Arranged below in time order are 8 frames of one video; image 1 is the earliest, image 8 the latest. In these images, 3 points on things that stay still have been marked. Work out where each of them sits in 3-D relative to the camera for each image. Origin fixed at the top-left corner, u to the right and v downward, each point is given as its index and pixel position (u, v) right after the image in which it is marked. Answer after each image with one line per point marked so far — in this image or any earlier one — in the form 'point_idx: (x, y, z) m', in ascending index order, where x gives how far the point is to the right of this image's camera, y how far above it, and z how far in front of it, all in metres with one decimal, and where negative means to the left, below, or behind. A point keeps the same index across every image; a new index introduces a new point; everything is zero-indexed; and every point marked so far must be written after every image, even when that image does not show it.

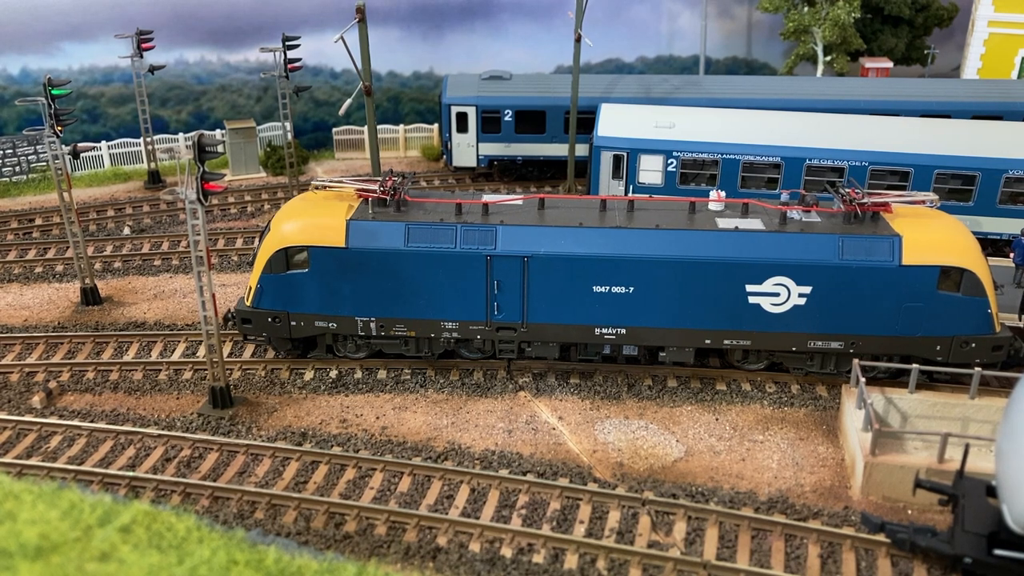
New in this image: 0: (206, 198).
0: (-4.5, +1.3, +13.0) m
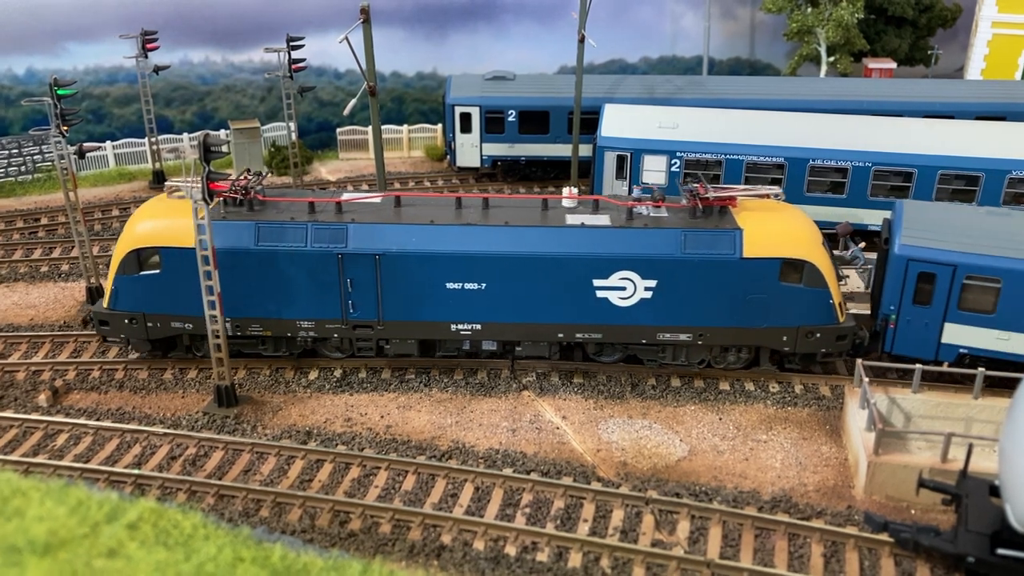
0: (-4.5, +1.3, +13.1) m
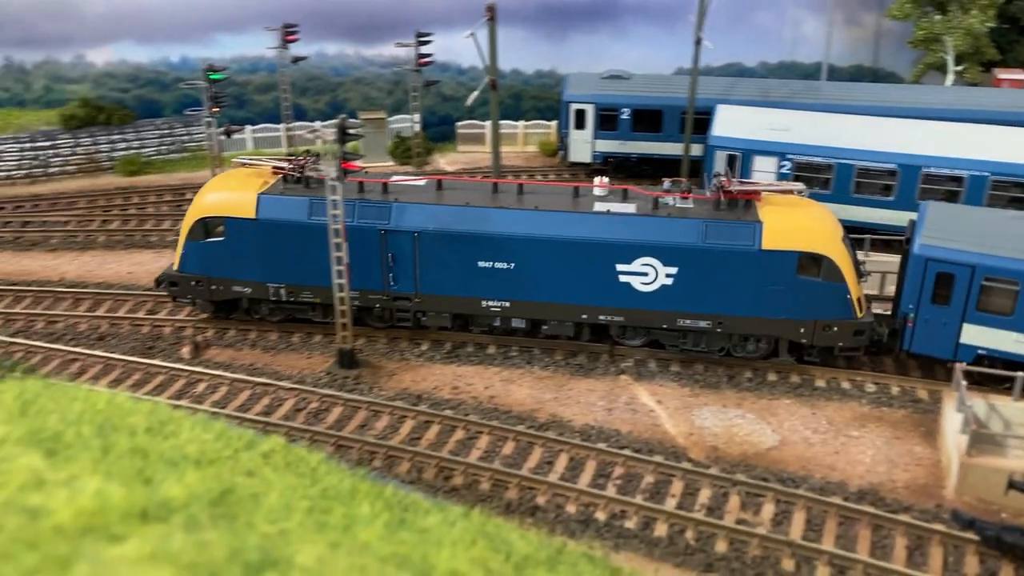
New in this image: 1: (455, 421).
0: (-2.7, +1.8, +14.3) m
1: (-0.9, -2.1, +14.1) m
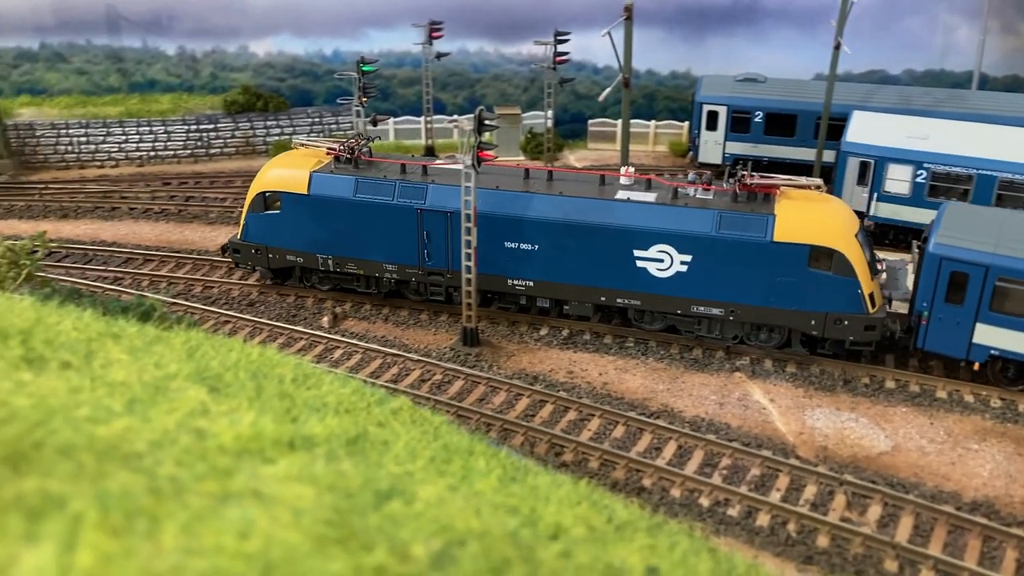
0: (-0.6, +2.1, +15.2) m
1: (+1.0, -1.9, +14.8) m
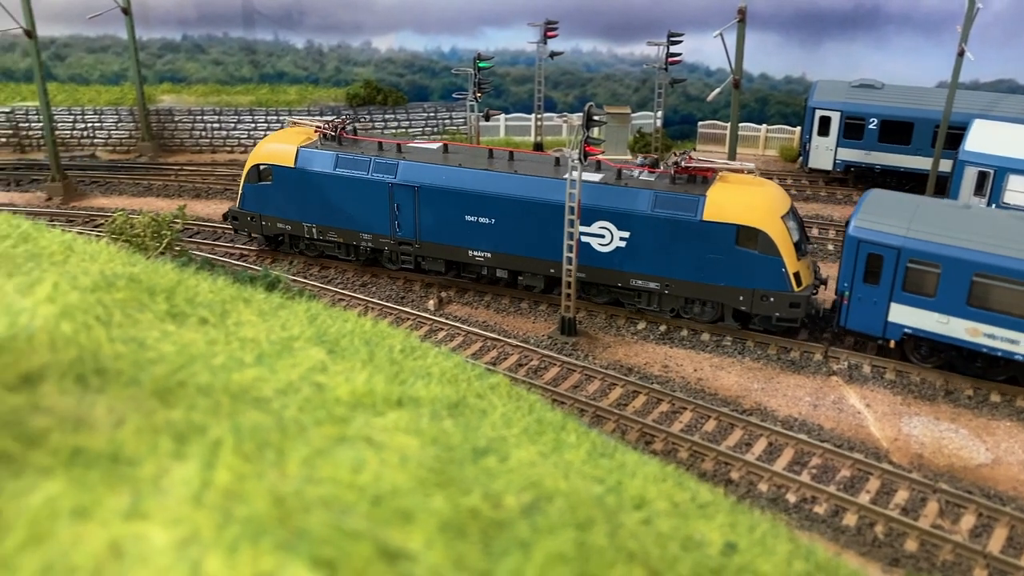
0: (+1.3, +2.3, +15.7) m
1: (+2.6, -1.8, +15.1) m
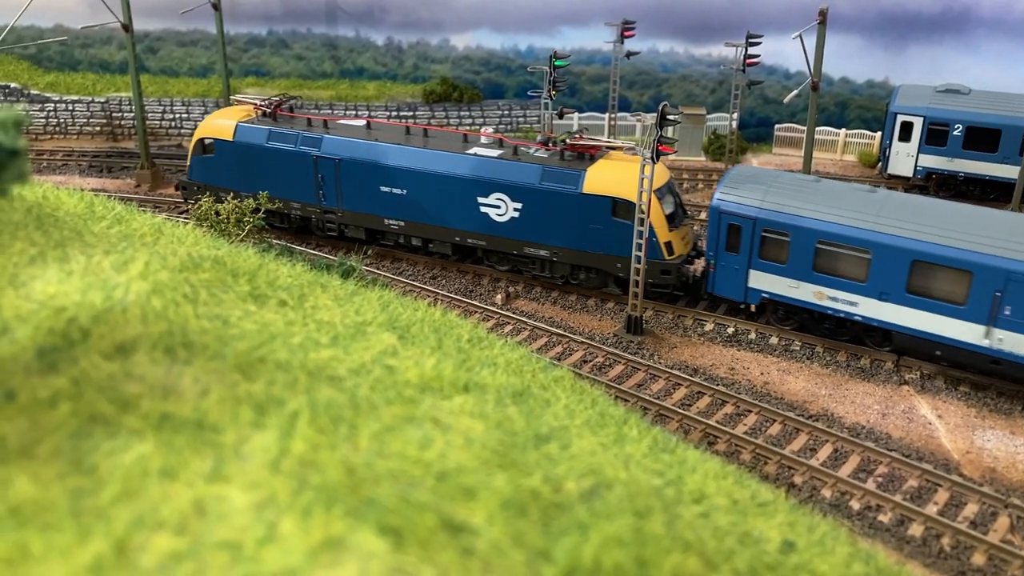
0: (+2.6, +2.3, +15.8) m
1: (+3.7, -1.8, +15.1) m
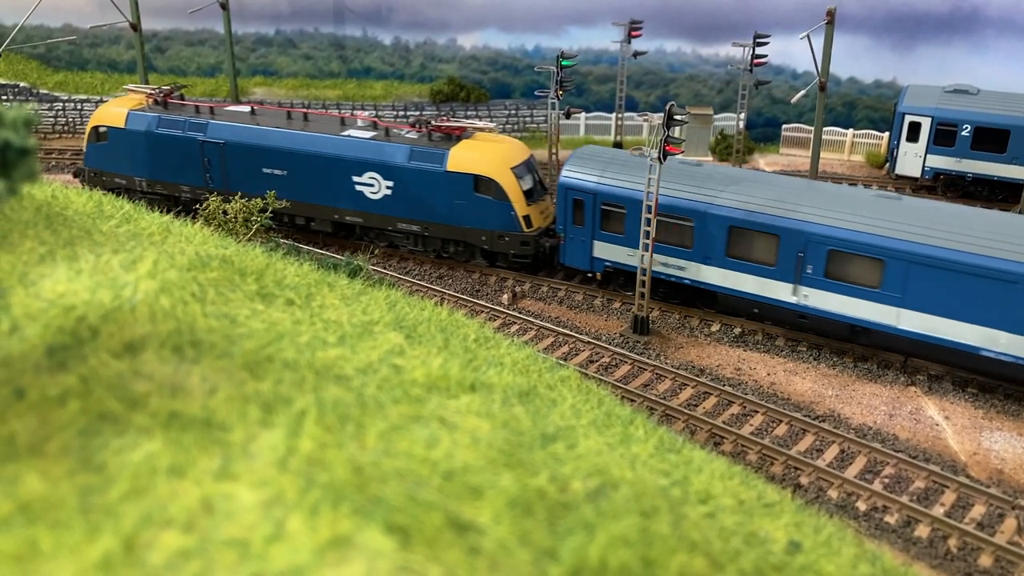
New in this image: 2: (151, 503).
0: (+2.7, +2.3, +15.8) m
1: (+3.8, -1.8, +15.1) m
2: (-2.5, -1.5, +6.0) m
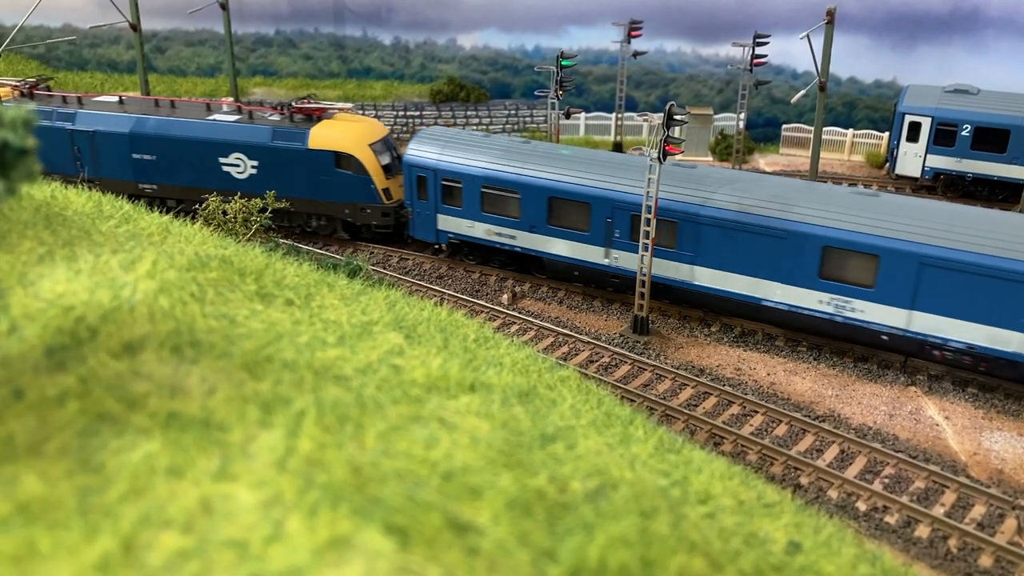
0: (+2.7, +2.3, +15.8) m
1: (+3.8, -1.8, +15.1) m
2: (-2.5, -1.5, +6.0) m
